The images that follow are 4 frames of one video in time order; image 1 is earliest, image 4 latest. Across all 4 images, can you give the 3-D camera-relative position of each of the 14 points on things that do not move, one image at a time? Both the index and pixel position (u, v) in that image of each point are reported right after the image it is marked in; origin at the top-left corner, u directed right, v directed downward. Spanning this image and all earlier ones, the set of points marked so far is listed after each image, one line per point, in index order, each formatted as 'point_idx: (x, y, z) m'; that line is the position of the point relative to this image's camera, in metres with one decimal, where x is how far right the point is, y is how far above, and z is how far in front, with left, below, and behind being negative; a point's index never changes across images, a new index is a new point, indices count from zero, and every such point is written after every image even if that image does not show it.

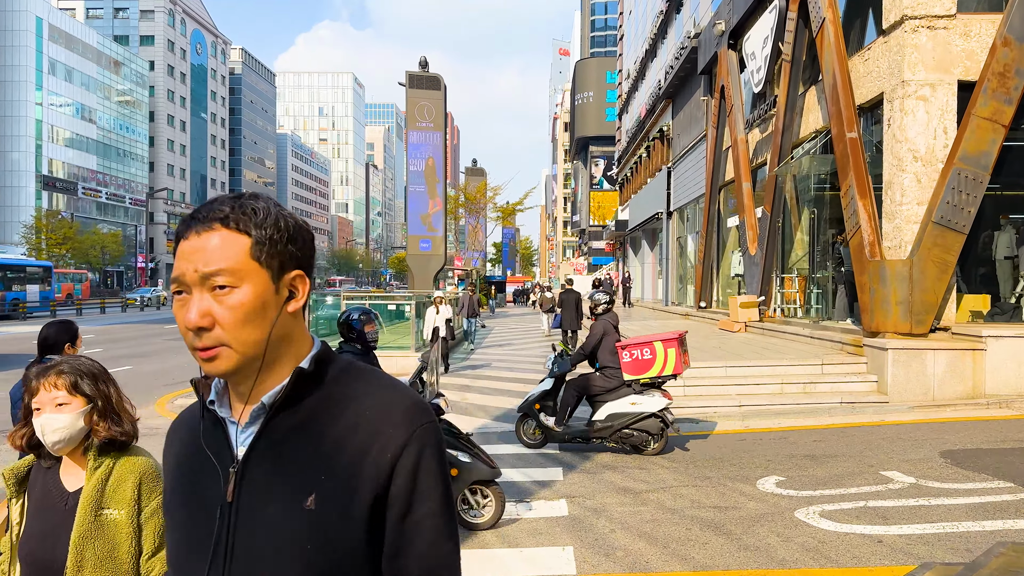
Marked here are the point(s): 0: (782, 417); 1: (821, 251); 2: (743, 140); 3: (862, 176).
0: (+3.4, -1.6, +8.8) m
1: (+6.0, +0.7, +13.9) m
2: (+5.5, +3.5, +16.8) m
3: (+5.3, +1.7, +10.8) m
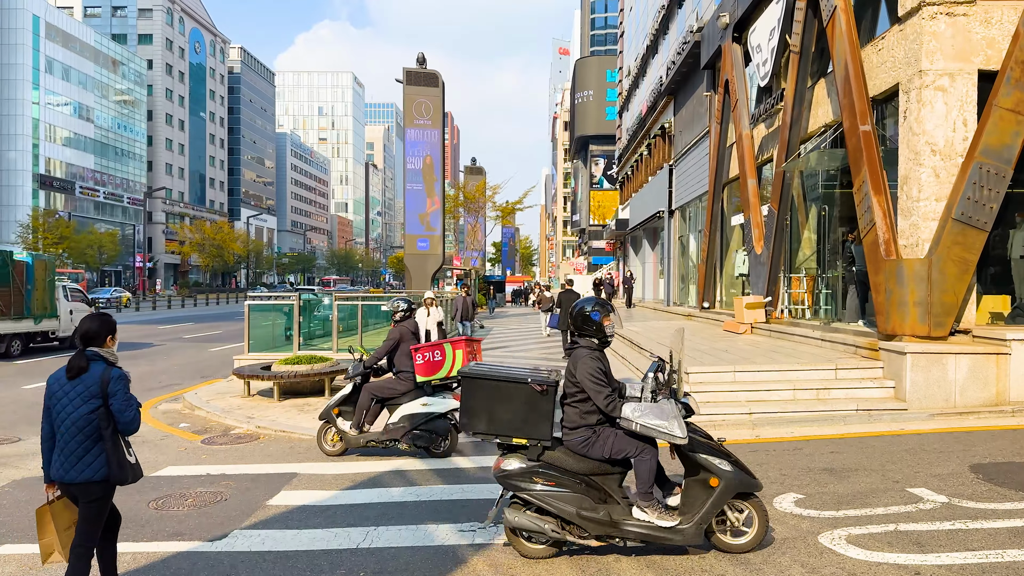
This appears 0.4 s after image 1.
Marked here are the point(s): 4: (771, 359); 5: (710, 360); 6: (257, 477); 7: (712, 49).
0: (+3.3, -1.6, +8.3) m
1: (+6.0, +0.7, +13.4) m
2: (+5.4, +3.5, +16.3) m
3: (+5.3, +1.7, +10.3) m
4: (+3.7, -1.0, +10.1) m
5: (+2.8, -1.0, +10.1) m
6: (-2.6, -1.9, +7.2) m
7: (+5.5, +6.5, +19.4) m
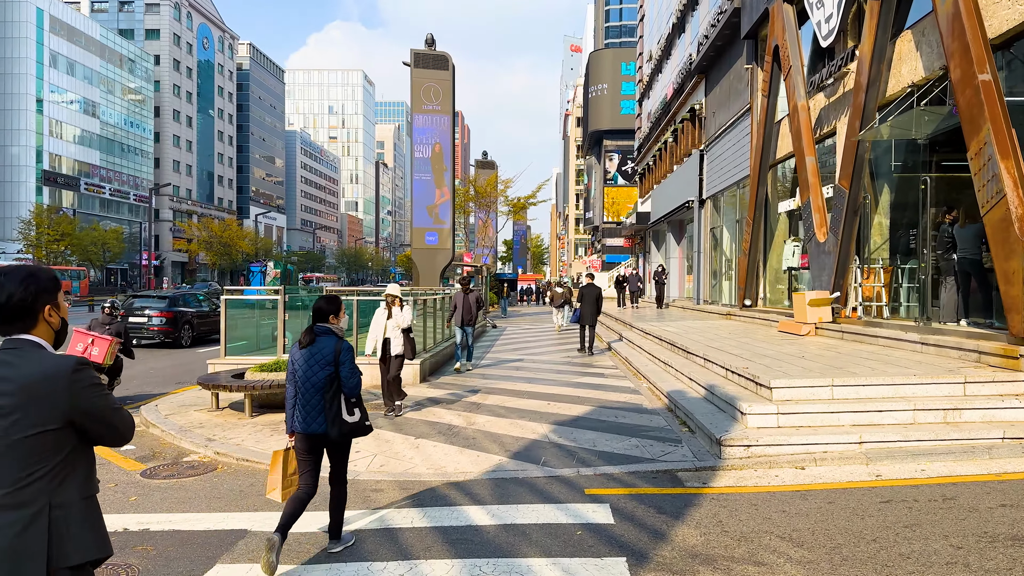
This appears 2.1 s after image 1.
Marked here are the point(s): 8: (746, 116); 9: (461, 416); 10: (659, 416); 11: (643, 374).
0: (+3.6, -1.5, +6.2) m
1: (+6.4, +0.8, +11.2) m
2: (+5.8, +3.6, +14.1) m
3: (+5.6, +1.8, +8.1) m
4: (+4.0, -0.9, +7.9) m
5: (+3.1, -0.9, +7.9) m
6: (-2.3, -1.8, +5.1) m
7: (+5.9, +6.6, +17.2) m
8: (+6.2, +4.6, +18.8) m
9: (-0.7, -1.6, +8.8) m
10: (+1.7, -1.5, +8.4) m
11: (+2.1, -1.4, +11.3) m
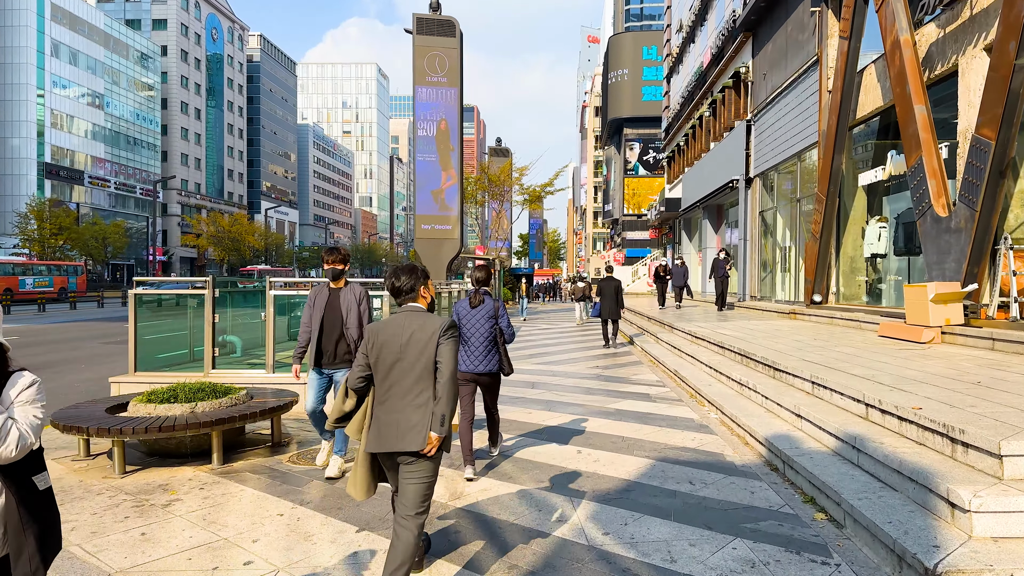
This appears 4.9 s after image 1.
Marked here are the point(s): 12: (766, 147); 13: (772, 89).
0: (+3.6, -1.4, +2.9) m
1: (+6.5, +1.0, +7.8) m
2: (+6.0, +3.7, +10.7) m
3: (+5.7, +1.9, +4.8) m
4: (+4.0, -0.8, +4.6) m
5: (+3.2, -0.8, +4.6) m
6: (-2.3, -1.7, +2.0) m
7: (+6.2, +6.8, +13.8) m
8: (+6.5, +4.7, +15.5) m
9: (-0.6, -1.5, +5.6) m
10: (+1.8, -1.4, +5.2) m
11: (+2.2, -1.2, +8.0) m
12: (+6.8, +3.8, +19.2) m
13: (+6.8, +5.2, +18.7) m
